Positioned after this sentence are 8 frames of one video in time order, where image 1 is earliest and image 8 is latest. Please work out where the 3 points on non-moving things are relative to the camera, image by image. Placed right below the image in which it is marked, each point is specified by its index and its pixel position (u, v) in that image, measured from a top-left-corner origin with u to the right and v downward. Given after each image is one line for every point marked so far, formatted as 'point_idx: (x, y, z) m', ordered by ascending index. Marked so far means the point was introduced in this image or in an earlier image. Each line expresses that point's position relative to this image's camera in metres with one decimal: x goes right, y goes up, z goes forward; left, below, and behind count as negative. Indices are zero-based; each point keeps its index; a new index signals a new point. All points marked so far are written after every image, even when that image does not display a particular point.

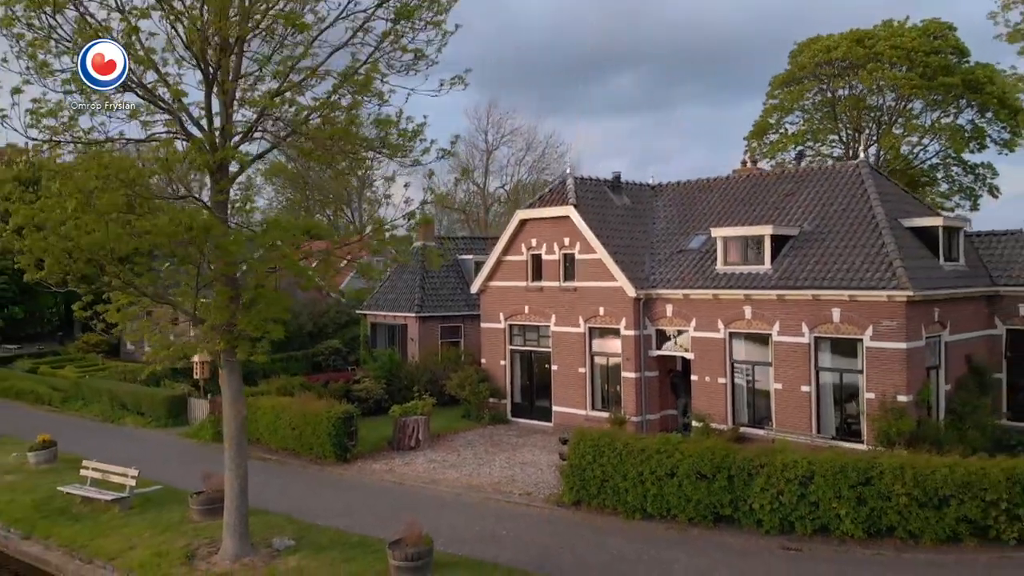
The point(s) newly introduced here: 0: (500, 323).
0: (-0.3, -0.8, +18.2) m
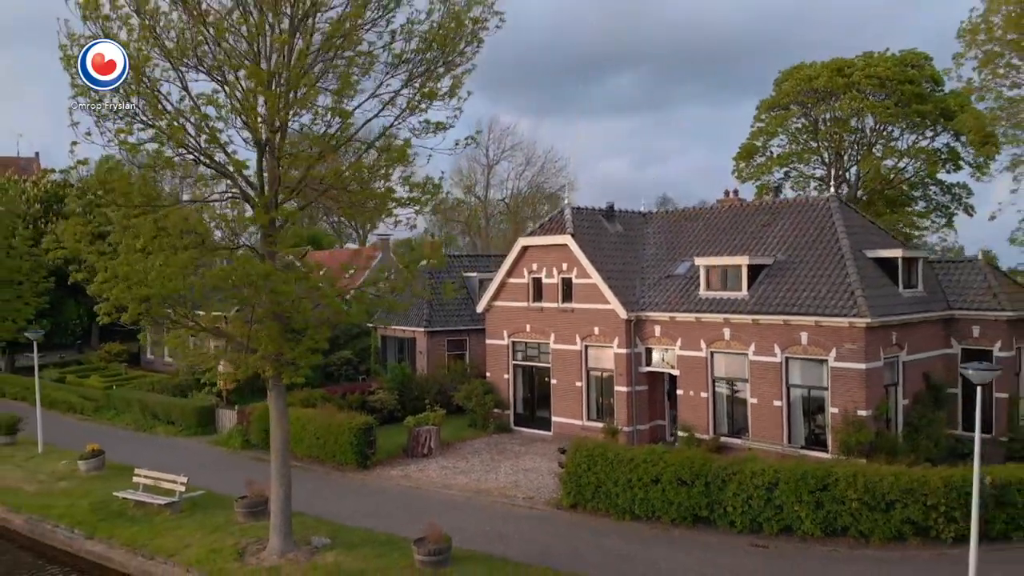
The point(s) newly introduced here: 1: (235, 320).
0: (-0.2, -1.3, +19.8) m
1: (-3.9, -0.4, +10.7) m
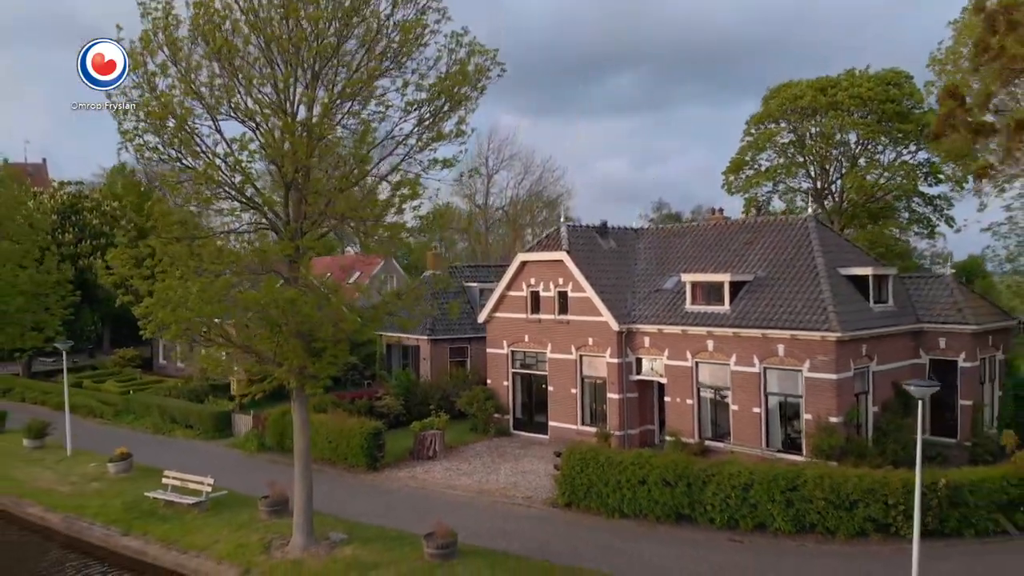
0: (-0.2, -1.7, +21.0) m
1: (-3.9, -0.8, +12.0) m
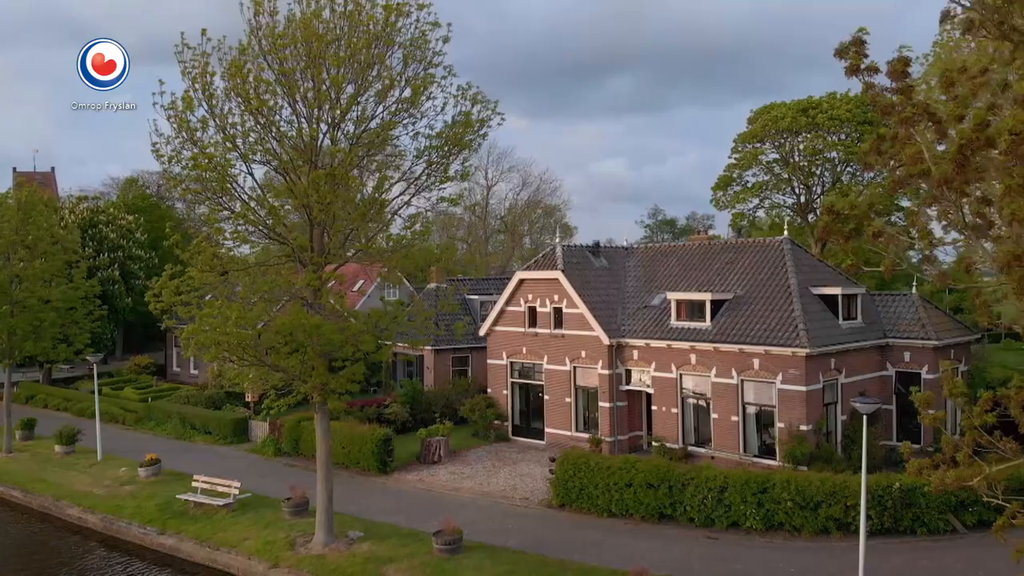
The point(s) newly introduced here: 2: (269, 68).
0: (-0.3, -2.1, +22.5) m
1: (-3.9, -1.2, +13.5) m
2: (-4.2, +3.8, +13.3) m
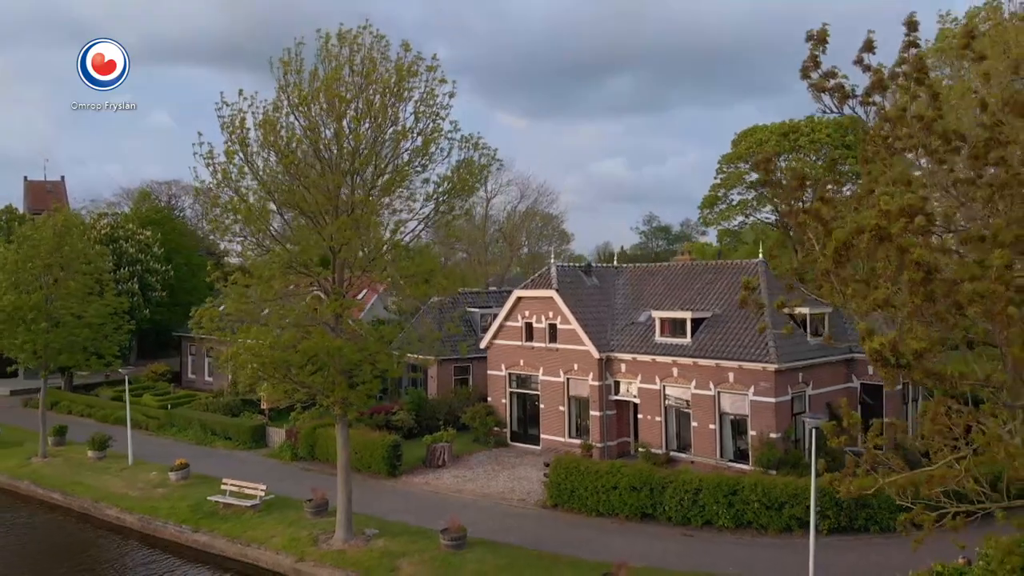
0: (-0.3, -2.6, +24.3) m
1: (-4.0, -1.7, +15.3) m
2: (-4.2, +3.2, +15.1) m
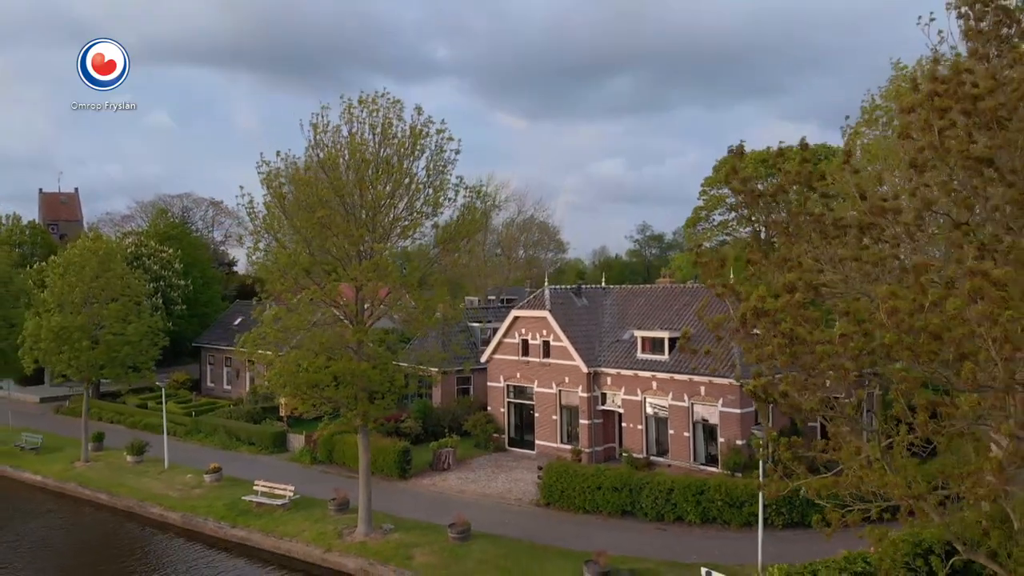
0: (-0.4, -3.3, +26.9) m
1: (-4.0, -2.4, +17.8) m
2: (-4.3, +2.6, +17.7) m
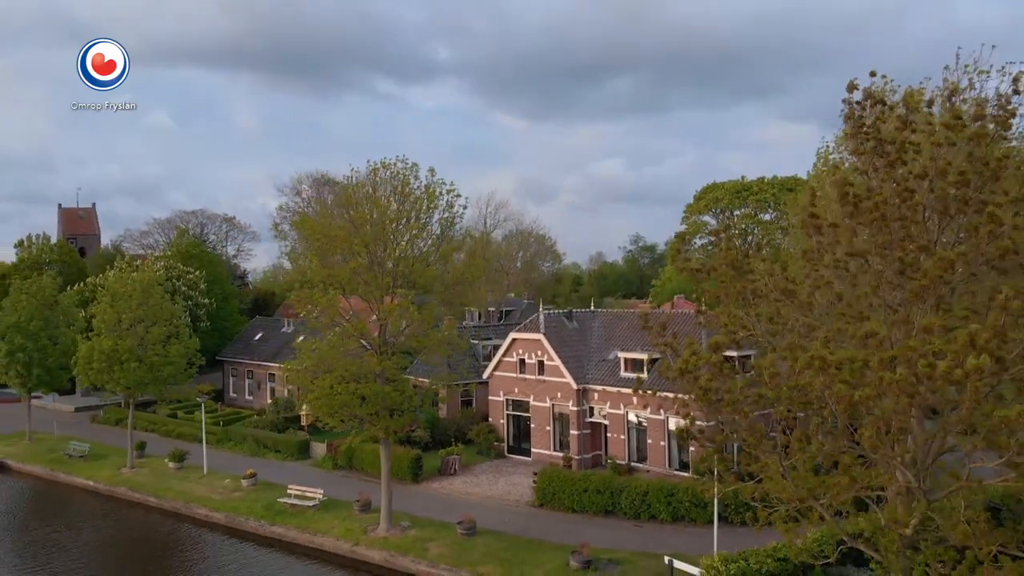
0: (-0.4, -4.3, +30.2) m
1: (-4.1, -3.4, +21.2) m
2: (-4.4, +1.6, +21.0) m
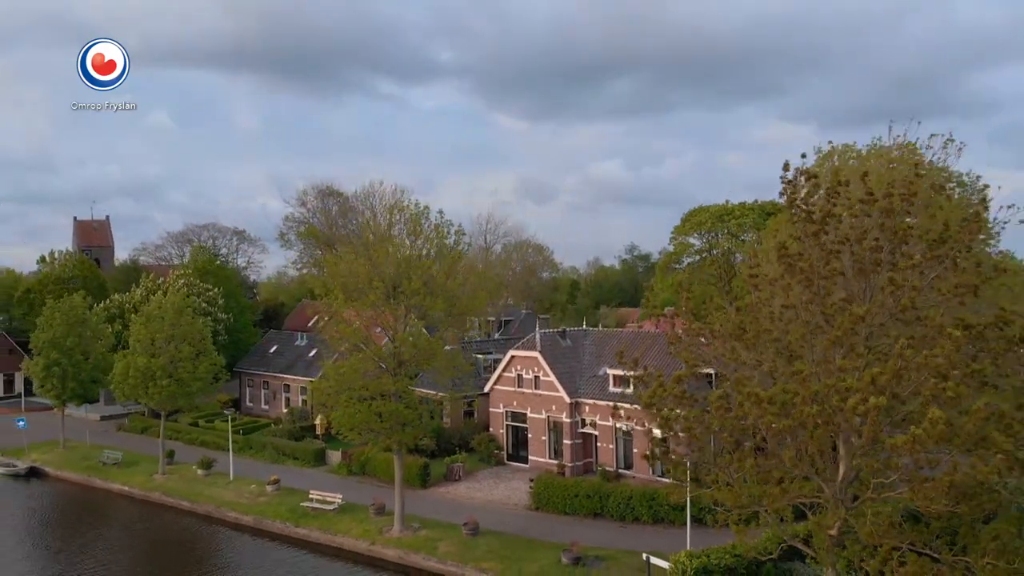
0: (-0.5, -5.2, +33.0) m
1: (-4.1, -4.3, +24.0) m
2: (-4.4, +0.7, +23.8) m
